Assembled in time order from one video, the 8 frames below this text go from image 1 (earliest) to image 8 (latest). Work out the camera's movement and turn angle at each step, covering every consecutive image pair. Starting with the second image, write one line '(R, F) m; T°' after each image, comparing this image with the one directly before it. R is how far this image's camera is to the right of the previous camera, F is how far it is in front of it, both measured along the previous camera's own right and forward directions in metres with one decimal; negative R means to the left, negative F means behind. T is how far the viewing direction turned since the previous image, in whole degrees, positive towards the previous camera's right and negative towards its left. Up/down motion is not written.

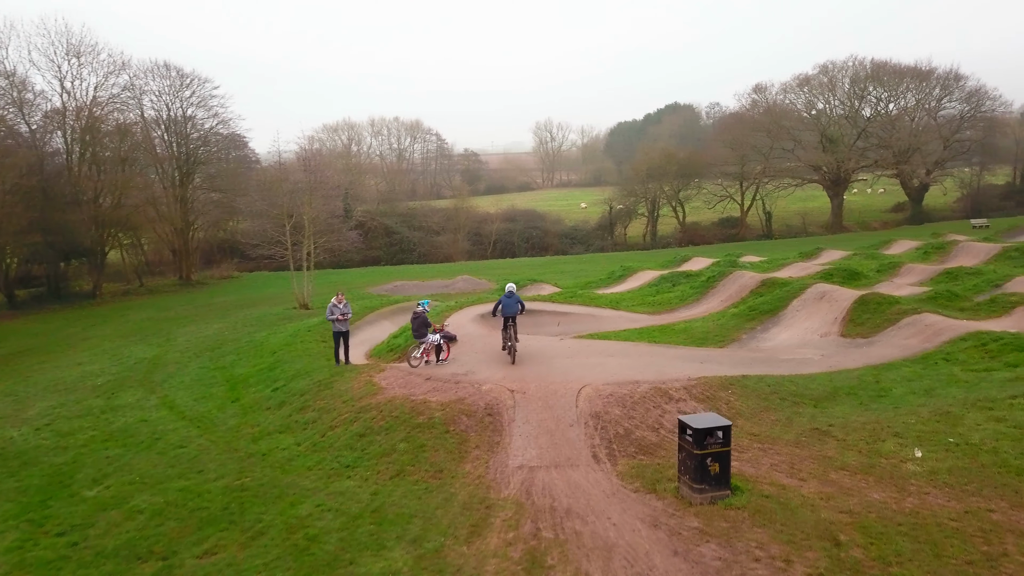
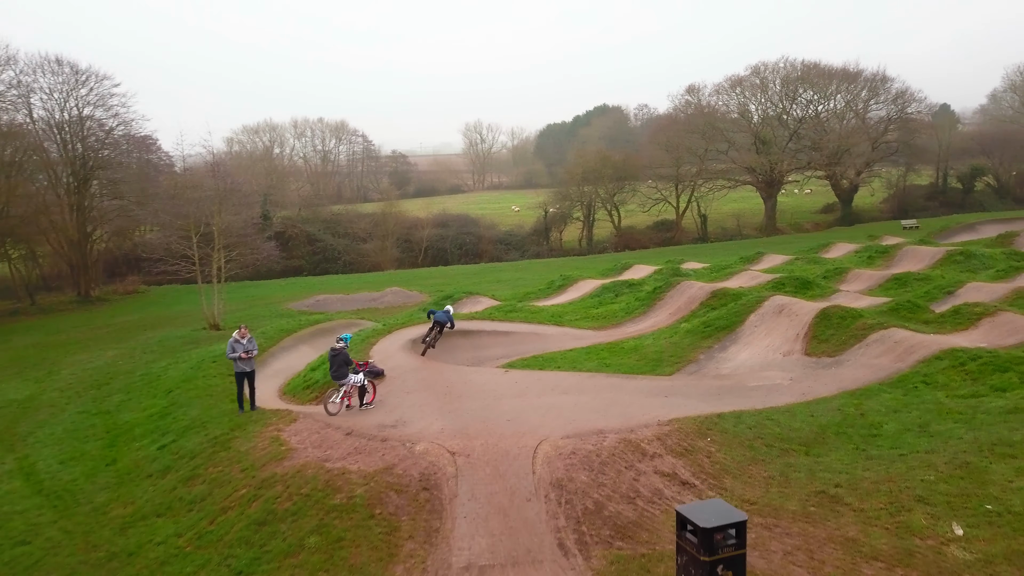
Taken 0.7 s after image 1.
(-0.1, +2.1) m; +5°
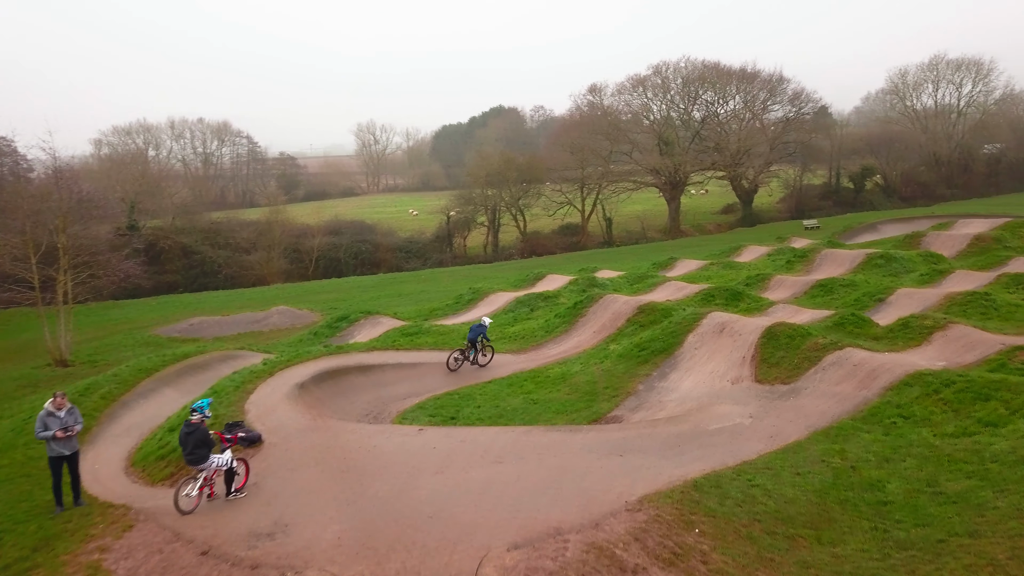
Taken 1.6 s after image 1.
(-0.2, +2.8) m; +7°
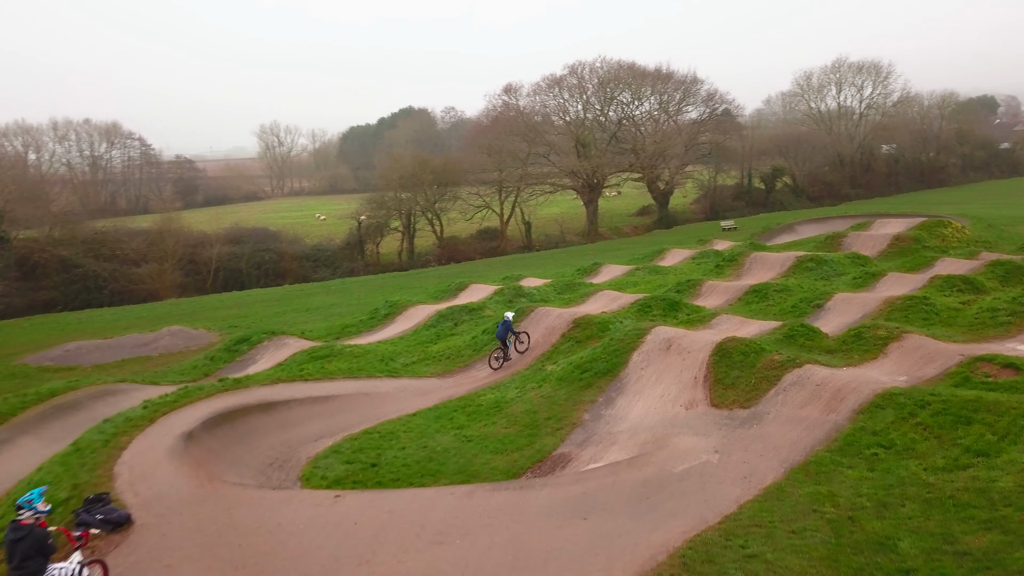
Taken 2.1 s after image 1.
(-0.3, +2.0) m; +6°
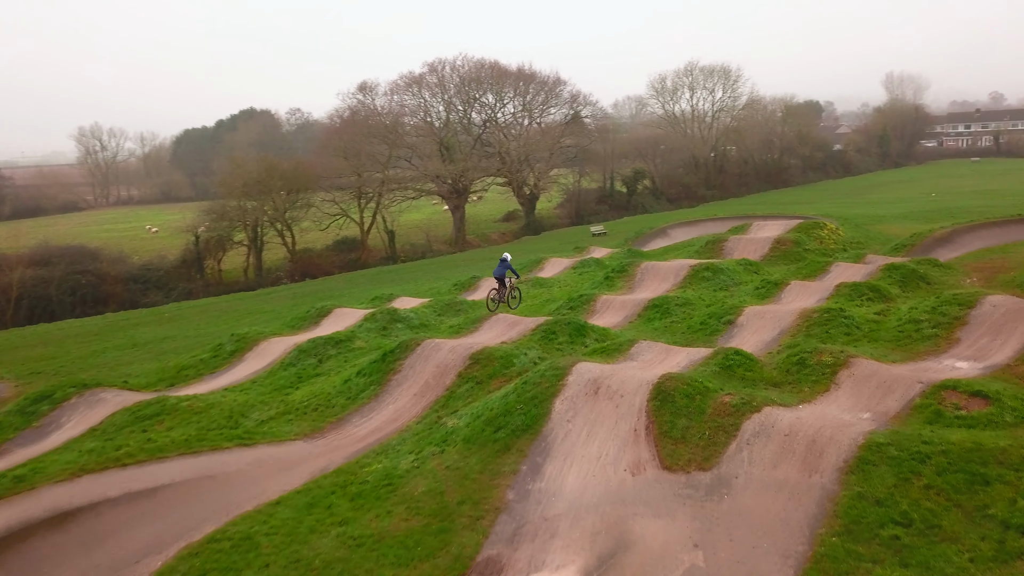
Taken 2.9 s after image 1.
(-0.5, +3.4) m; +10°
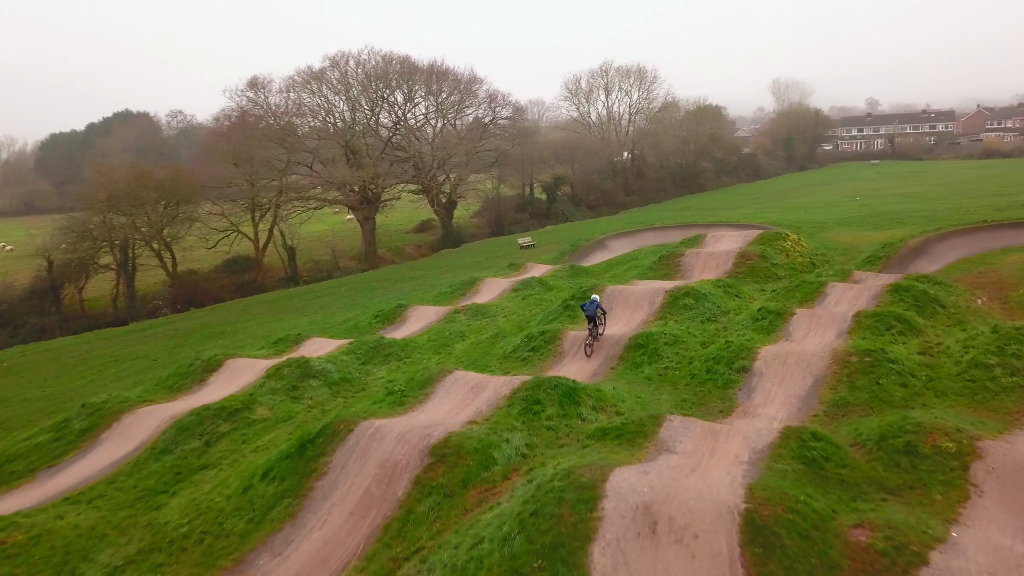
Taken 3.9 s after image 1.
(-1.1, +5.1) m; +7°
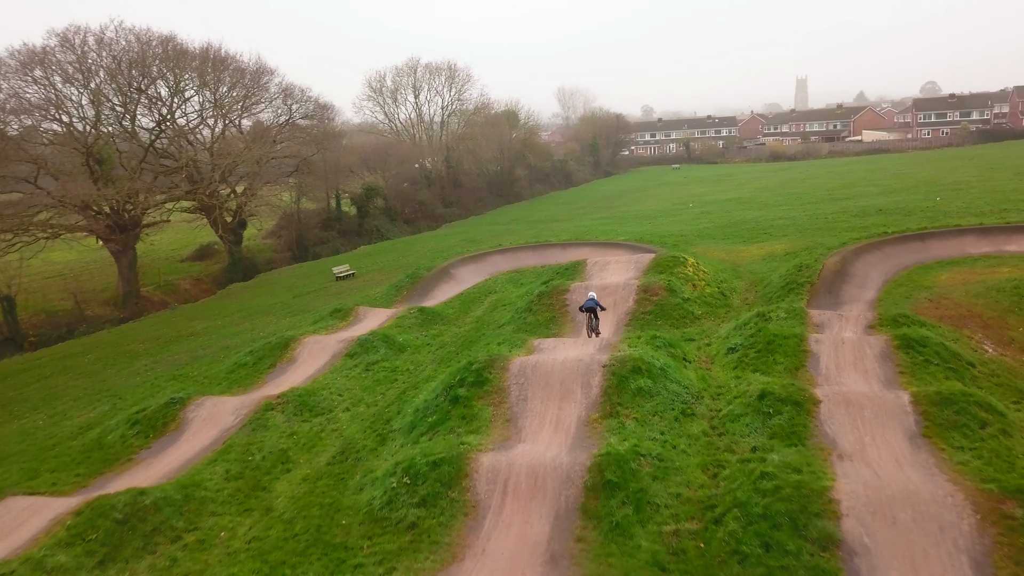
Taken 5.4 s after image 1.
(-1.0, +8.5) m; +15°
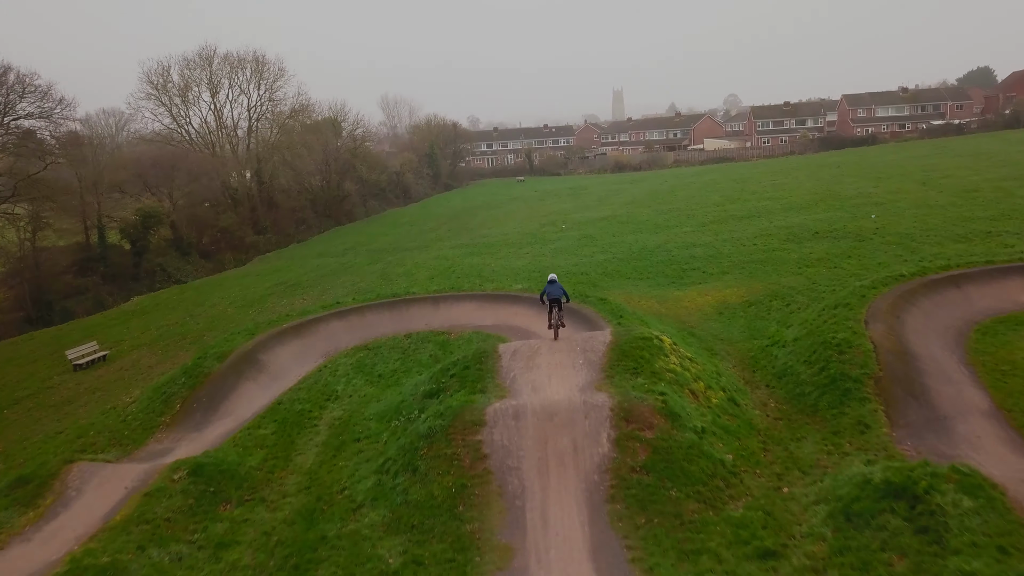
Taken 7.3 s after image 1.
(-0.4, +11.4) m; +12°
